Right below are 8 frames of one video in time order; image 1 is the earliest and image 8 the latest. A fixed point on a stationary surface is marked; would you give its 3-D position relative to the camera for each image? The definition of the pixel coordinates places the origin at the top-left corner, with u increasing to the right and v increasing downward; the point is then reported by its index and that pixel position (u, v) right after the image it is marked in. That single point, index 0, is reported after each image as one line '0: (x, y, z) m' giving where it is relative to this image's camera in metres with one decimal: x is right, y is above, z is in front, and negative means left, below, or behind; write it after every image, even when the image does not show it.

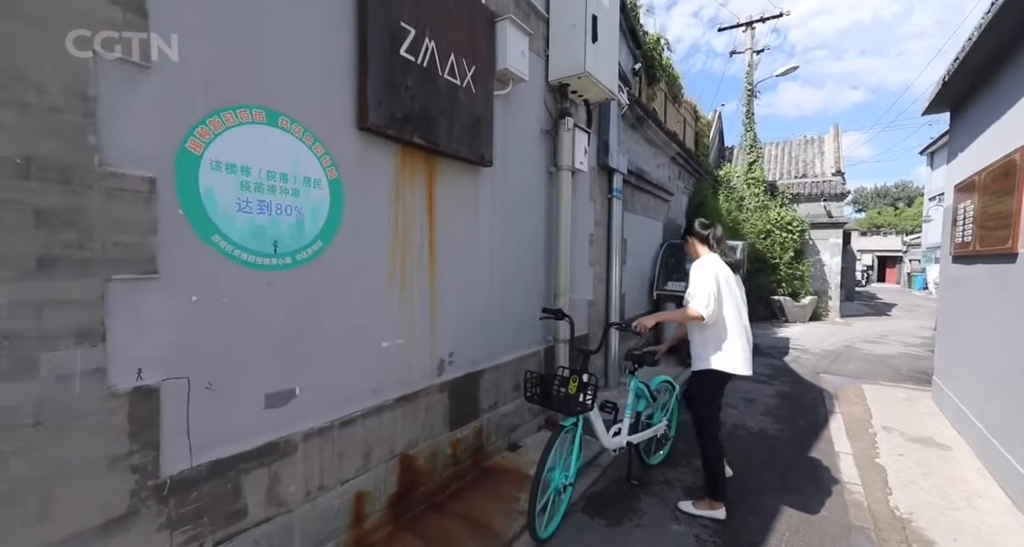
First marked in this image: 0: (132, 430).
0: (-1.2, -0.5, +1.6) m
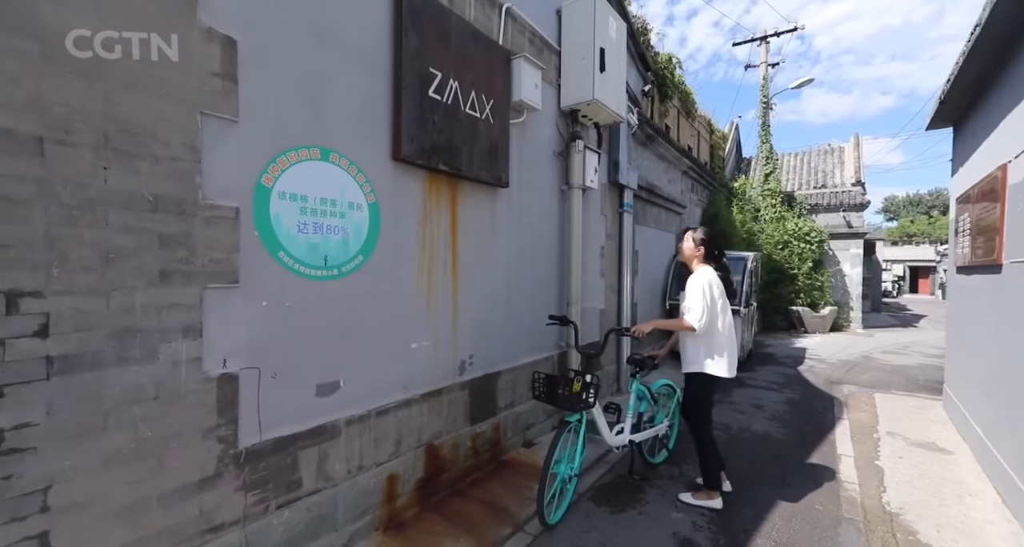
0: (-1.2, -0.6, +2.0) m
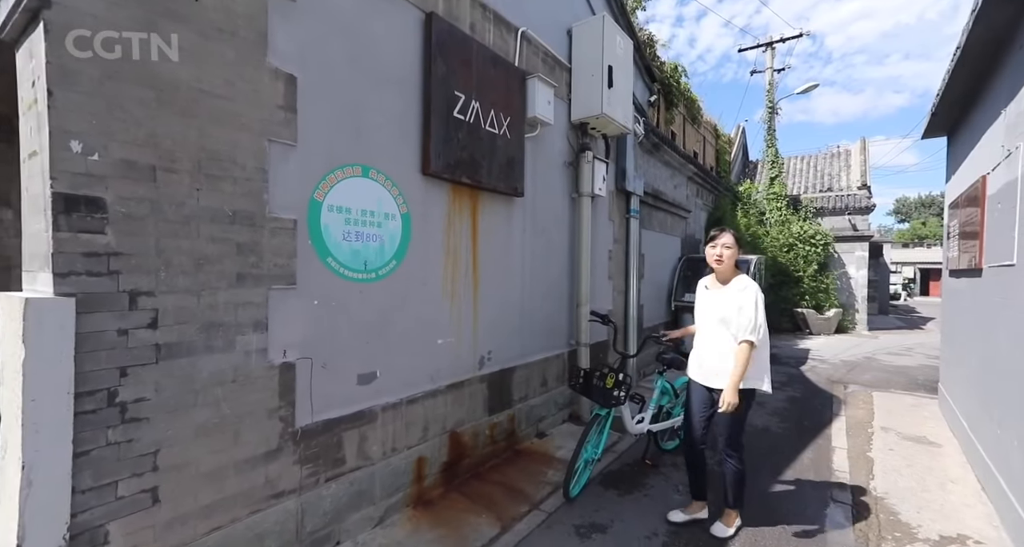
0: (-1.1, -0.6, +2.3) m
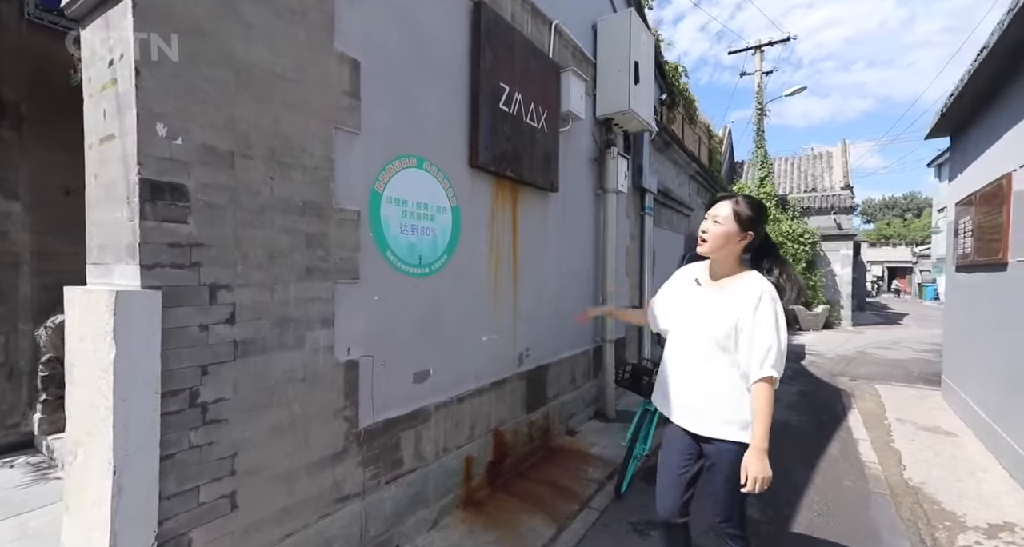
0: (-0.8, -0.5, +2.2) m
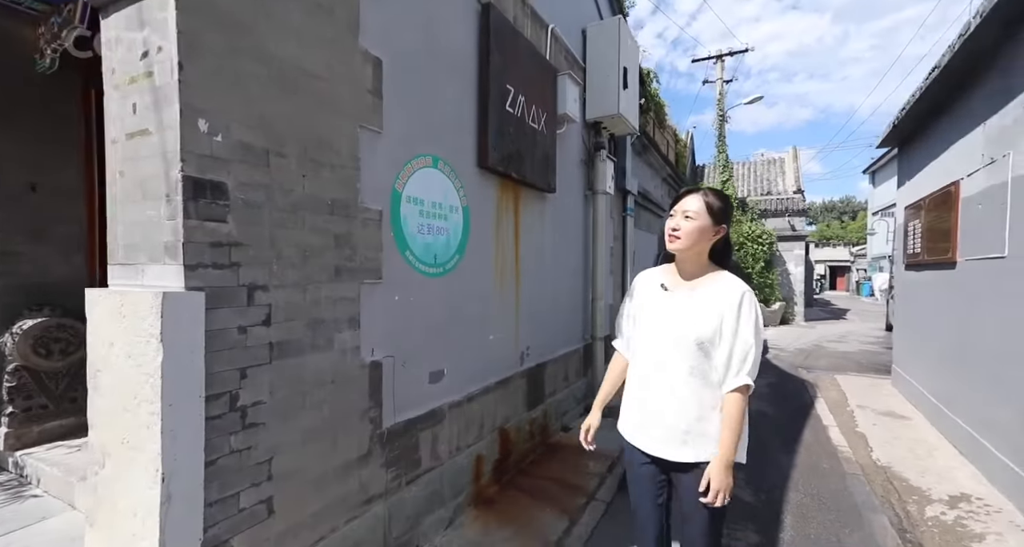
0: (-0.6, -0.5, +2.2) m
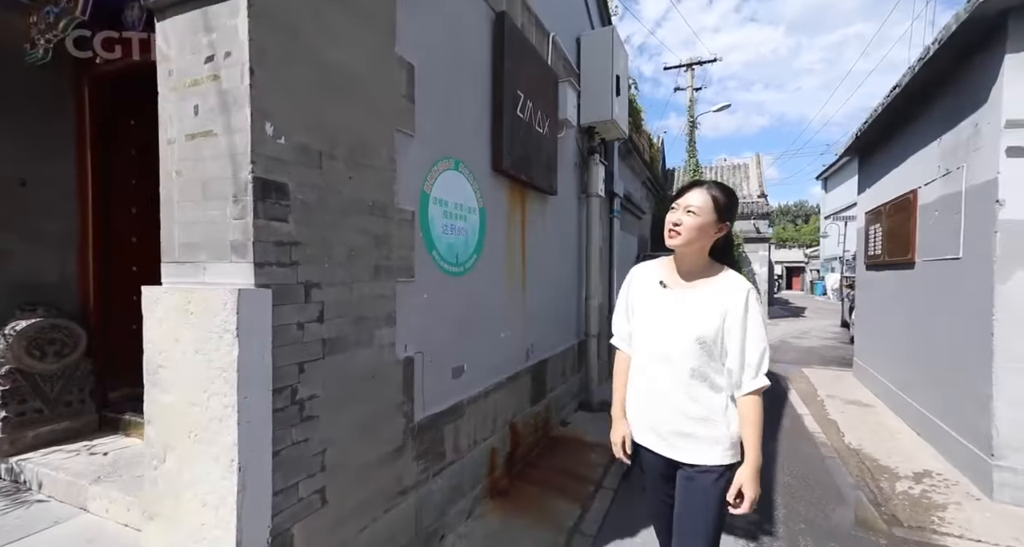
0: (-0.5, -0.5, +2.3) m
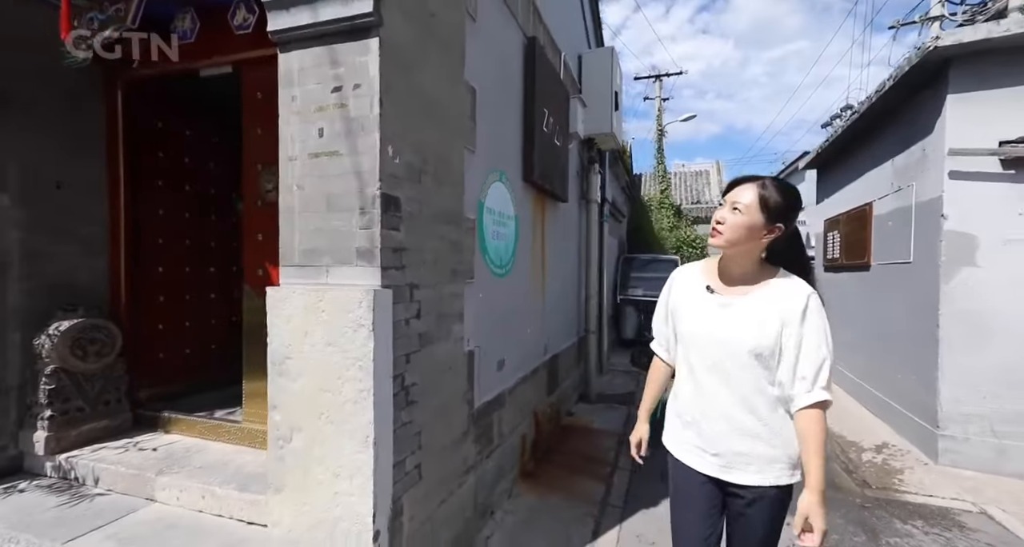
0: (-0.2, -0.5, +2.6) m
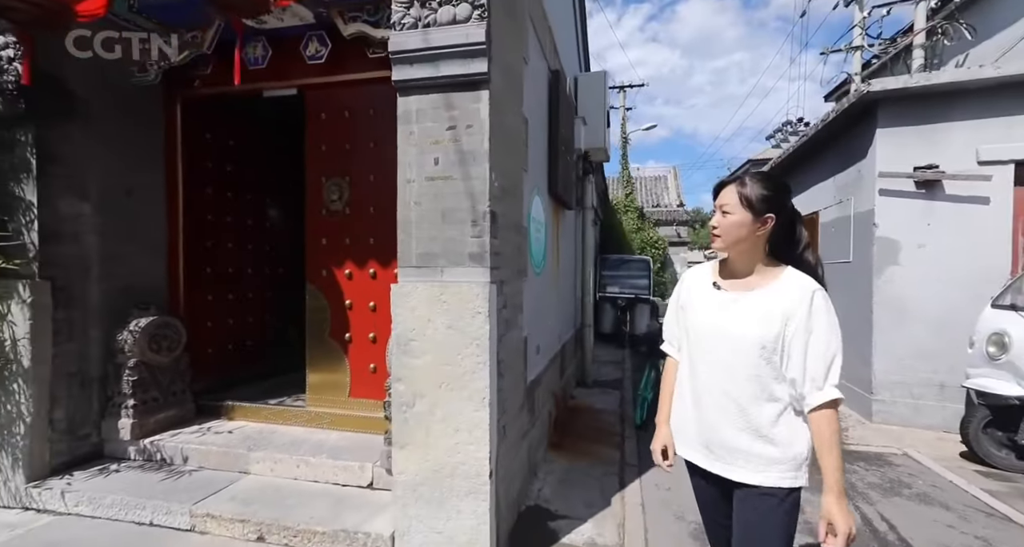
0: (+0.1, -0.5, +3.1) m
